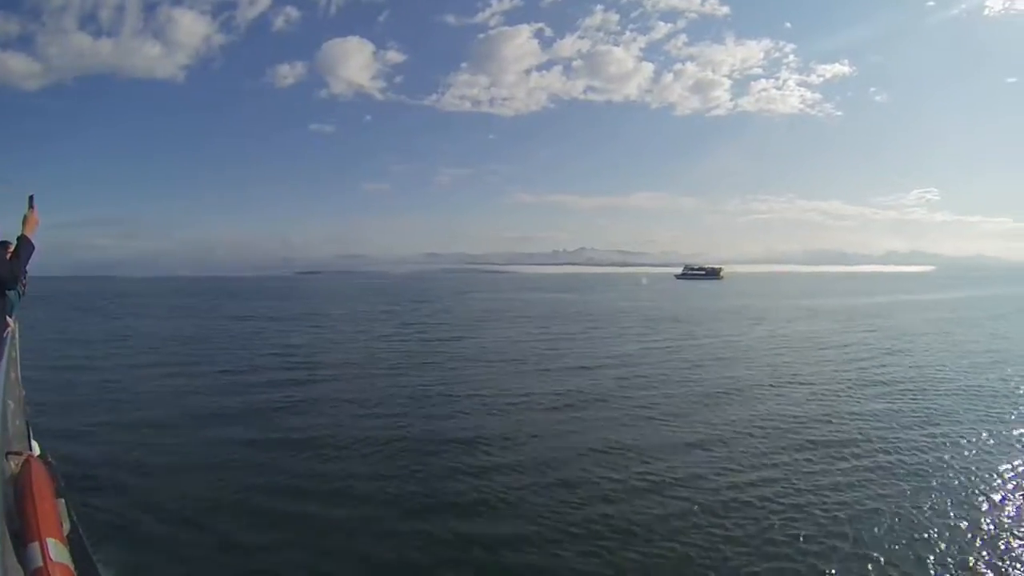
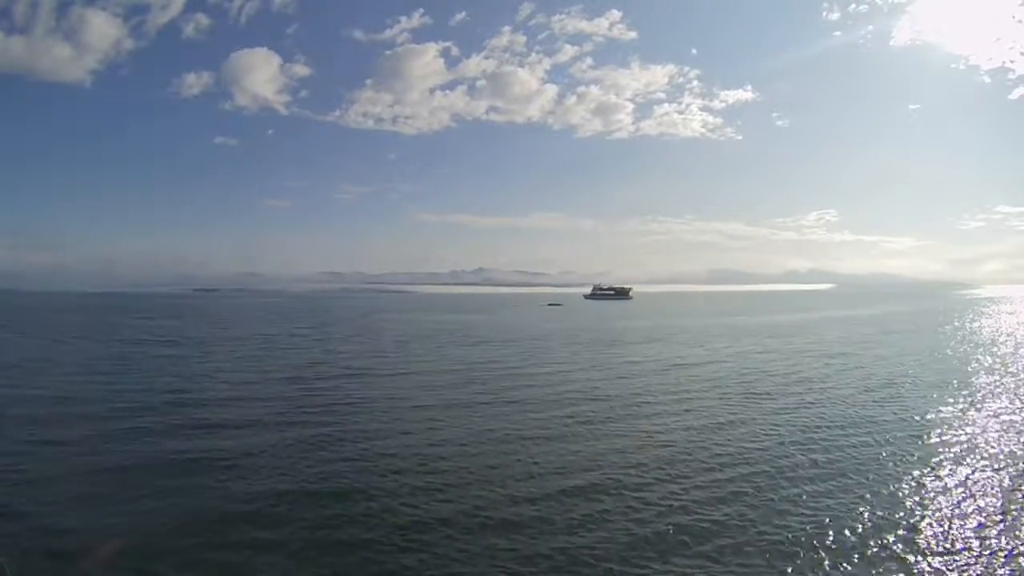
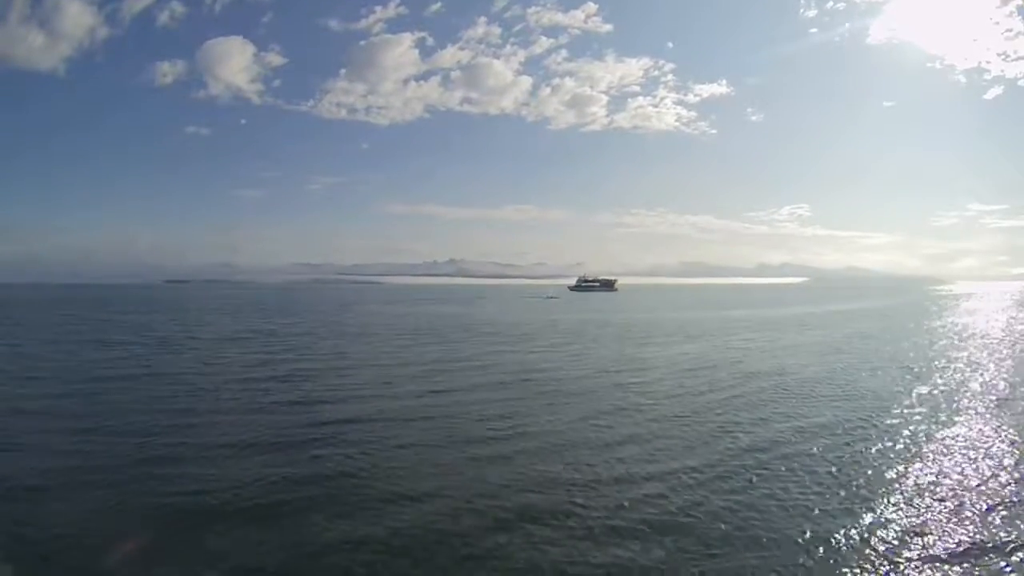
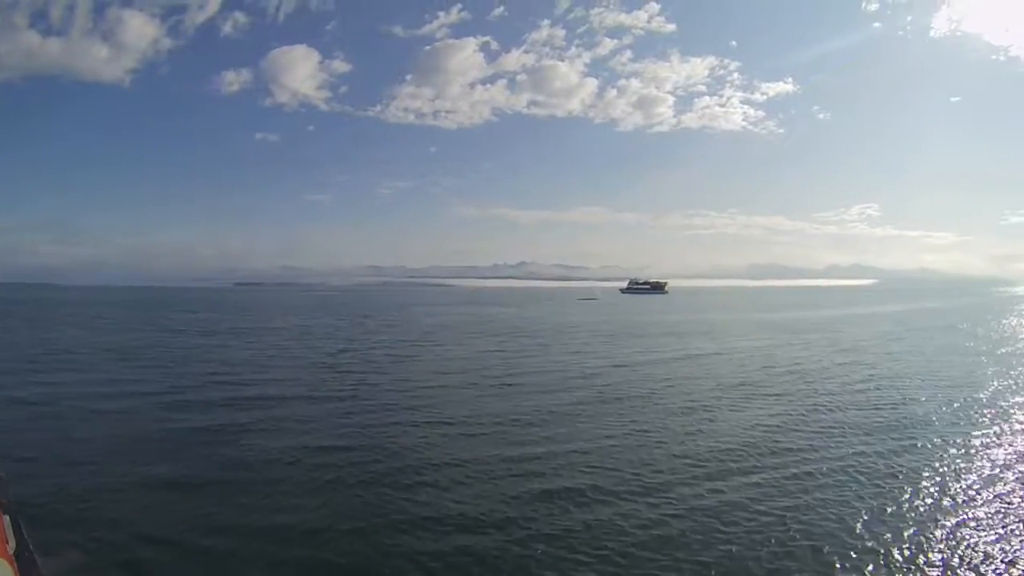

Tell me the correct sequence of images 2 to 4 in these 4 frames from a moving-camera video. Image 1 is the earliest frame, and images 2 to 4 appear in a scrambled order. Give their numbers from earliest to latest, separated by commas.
4, 2, 3
